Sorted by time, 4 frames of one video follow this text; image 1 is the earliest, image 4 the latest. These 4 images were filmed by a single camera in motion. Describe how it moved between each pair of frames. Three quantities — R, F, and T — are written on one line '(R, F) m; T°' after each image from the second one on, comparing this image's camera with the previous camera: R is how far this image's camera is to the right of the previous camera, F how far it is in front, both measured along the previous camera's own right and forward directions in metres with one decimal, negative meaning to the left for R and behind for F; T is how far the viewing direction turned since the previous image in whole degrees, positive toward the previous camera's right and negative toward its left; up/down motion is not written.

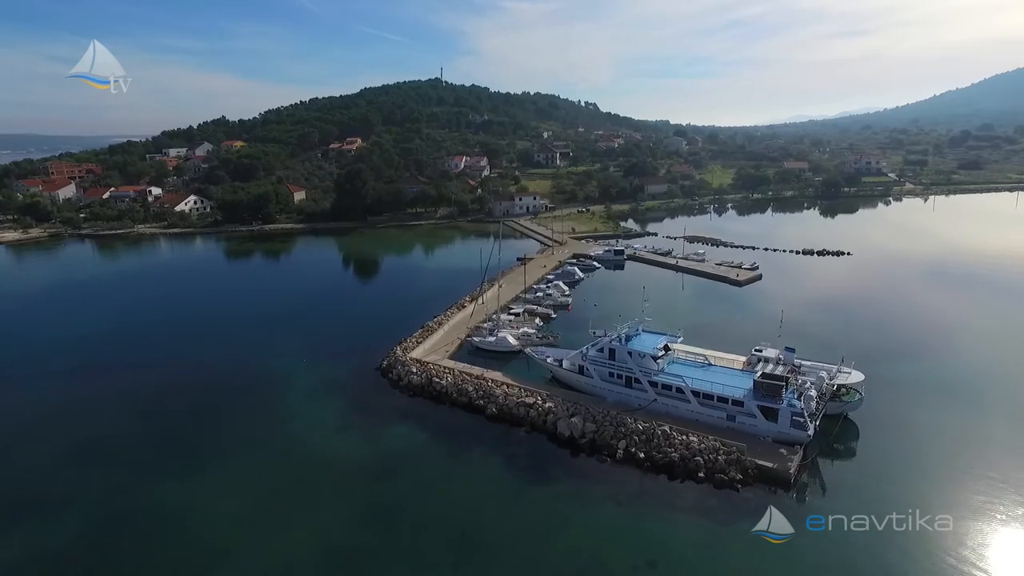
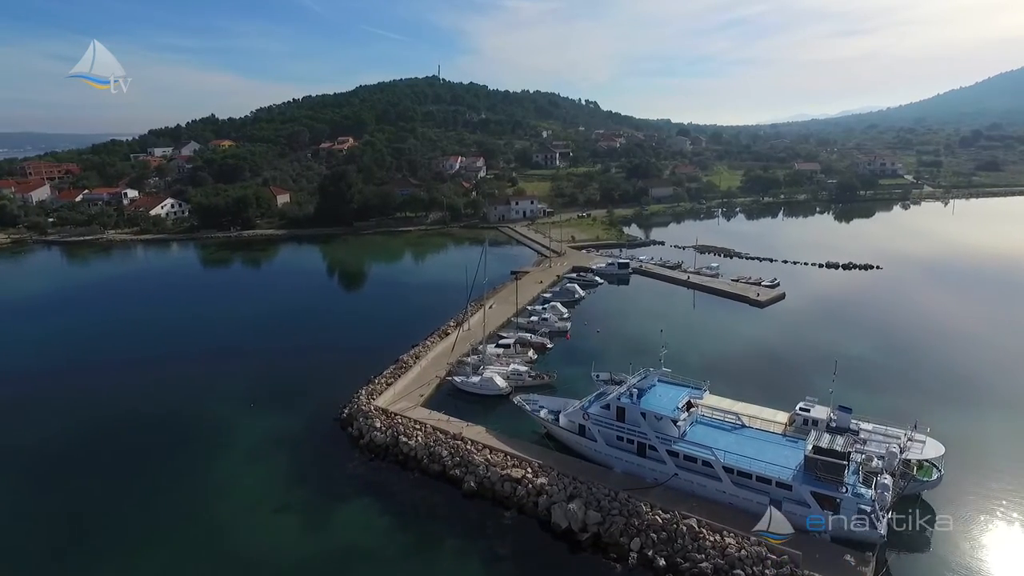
(+0.4, +3.8) m; 0°
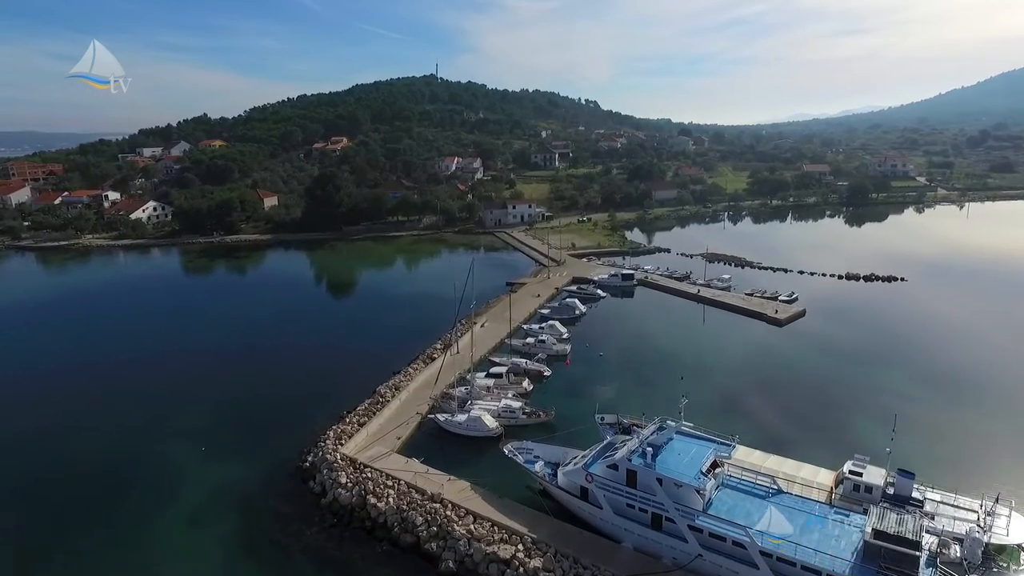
(+0.3, +2.7) m; 0°
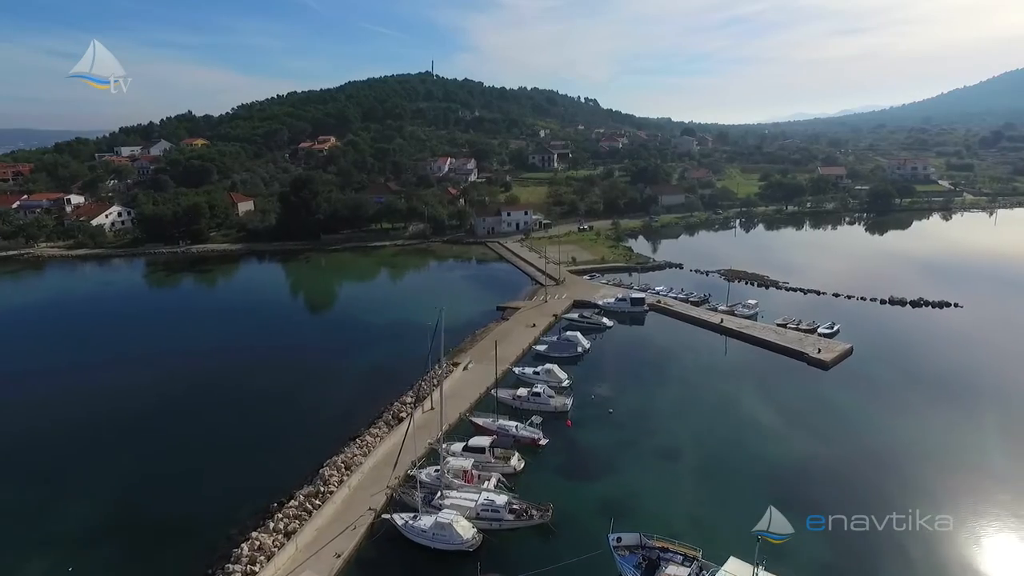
(+0.4, +4.6) m; 0°
